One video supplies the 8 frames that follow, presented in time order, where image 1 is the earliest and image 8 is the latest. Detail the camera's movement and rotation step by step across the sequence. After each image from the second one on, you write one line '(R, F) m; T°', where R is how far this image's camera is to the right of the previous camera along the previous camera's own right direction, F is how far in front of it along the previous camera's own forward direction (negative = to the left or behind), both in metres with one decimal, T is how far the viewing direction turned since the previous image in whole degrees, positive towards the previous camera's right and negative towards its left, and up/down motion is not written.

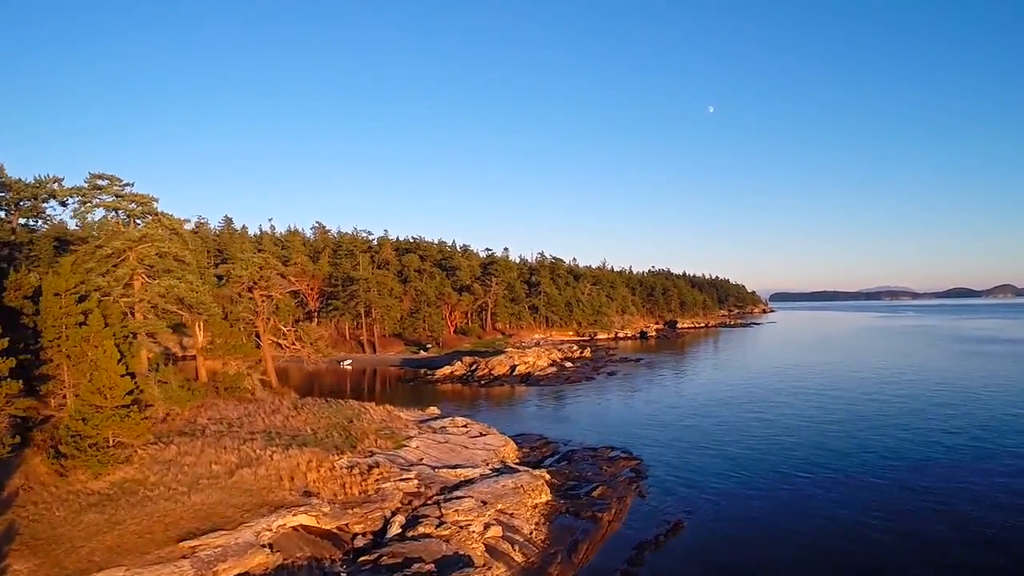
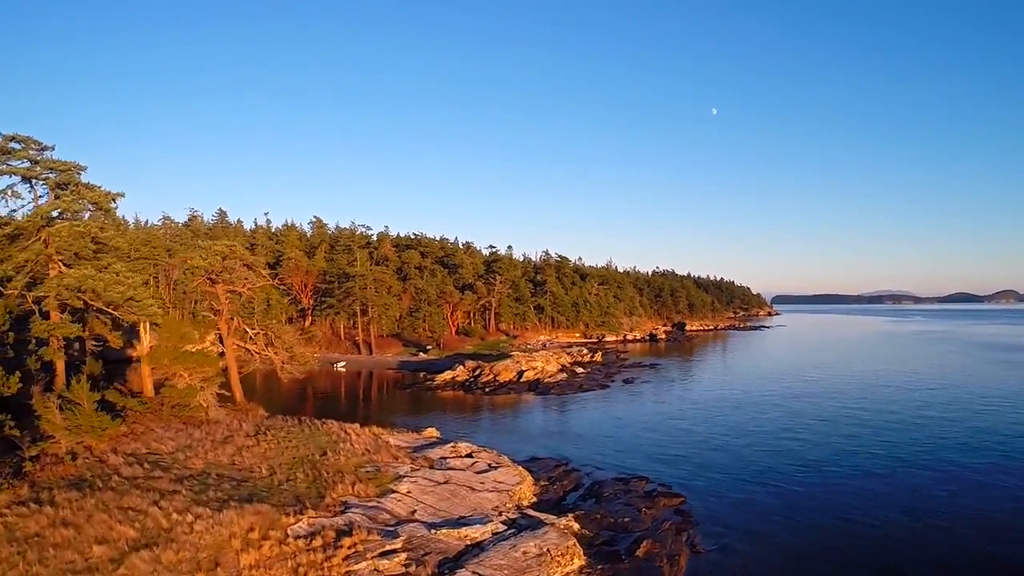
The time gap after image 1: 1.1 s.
(-0.5, +4.8) m; 0°
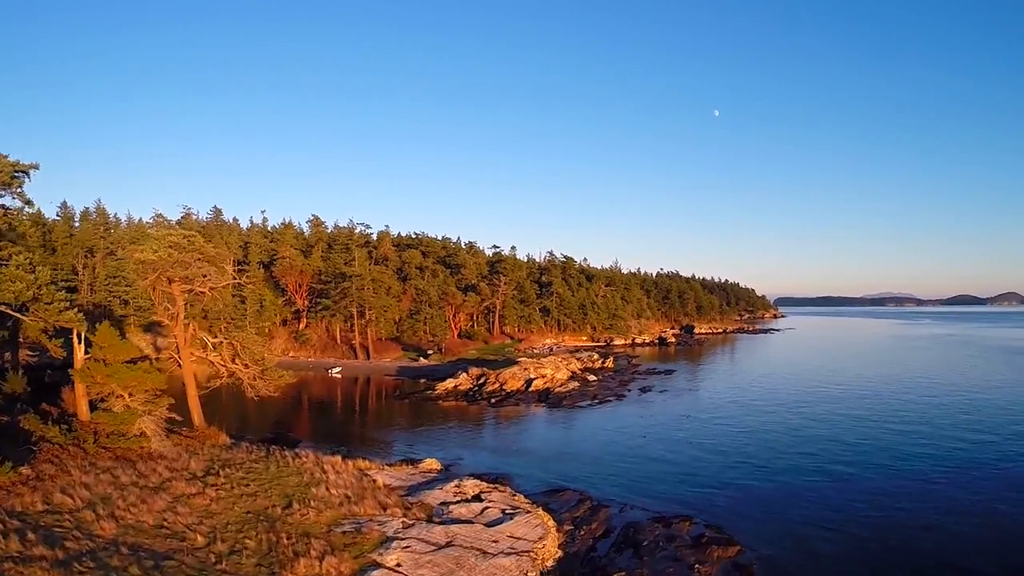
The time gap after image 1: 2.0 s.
(-0.4, +3.9) m; 0°
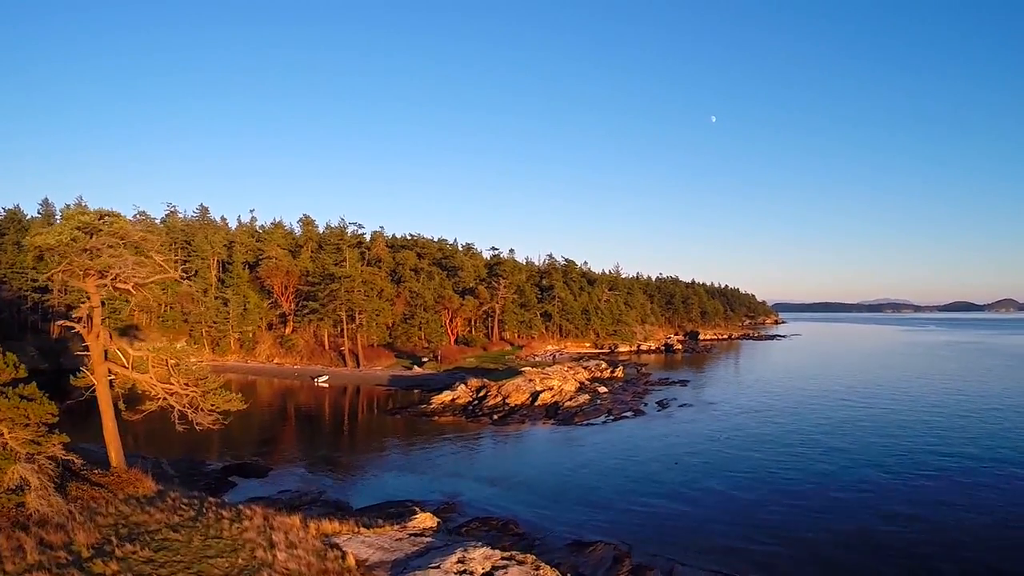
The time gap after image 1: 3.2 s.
(-0.6, +4.5) m; 0°
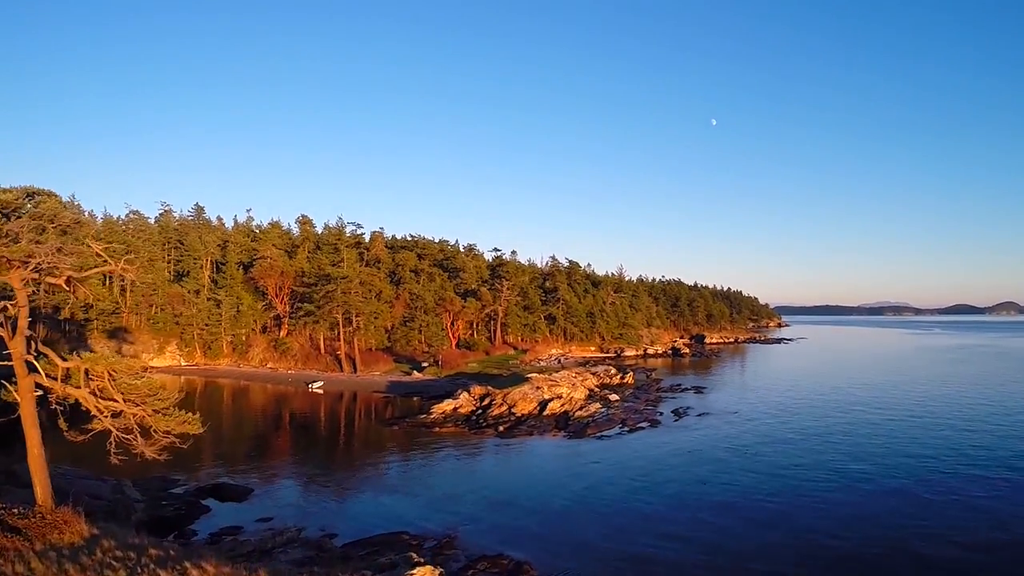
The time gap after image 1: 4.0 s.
(-0.3, +2.7) m; 0°
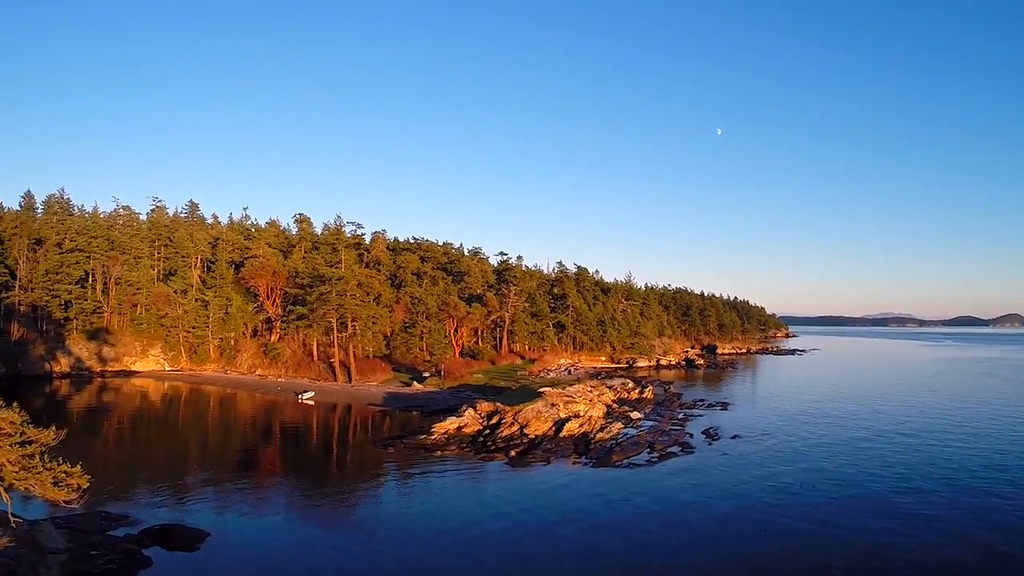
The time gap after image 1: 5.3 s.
(-0.6, +4.5) m; 0°
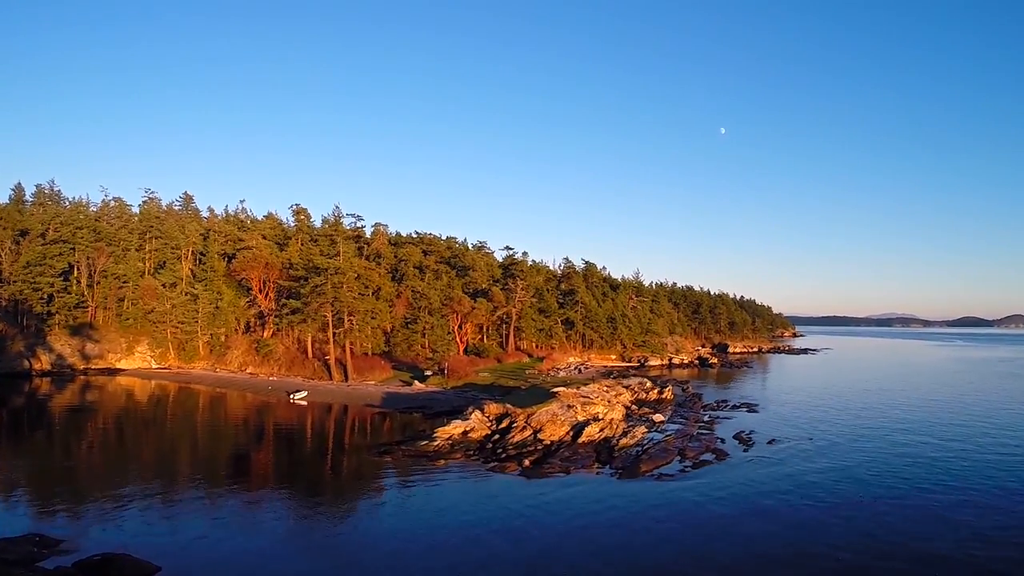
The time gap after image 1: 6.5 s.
(-0.5, +3.7) m; 0°
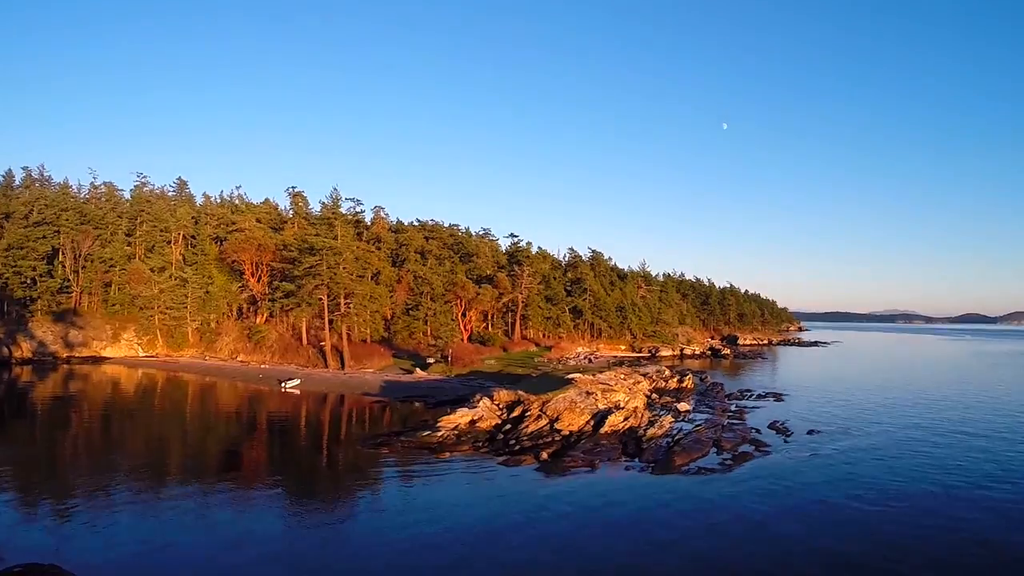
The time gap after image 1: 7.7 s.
(-0.5, +3.3) m; 0°
